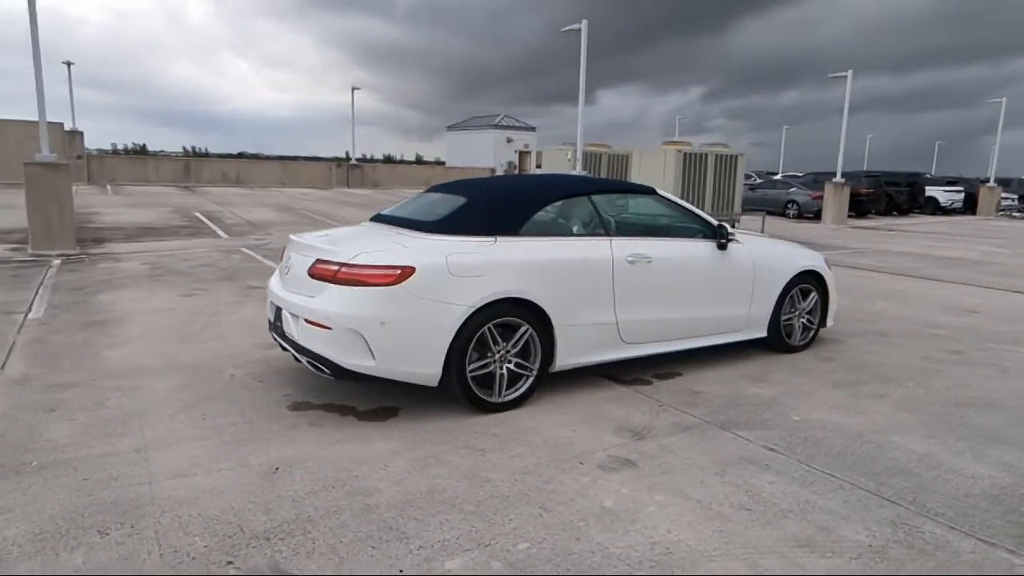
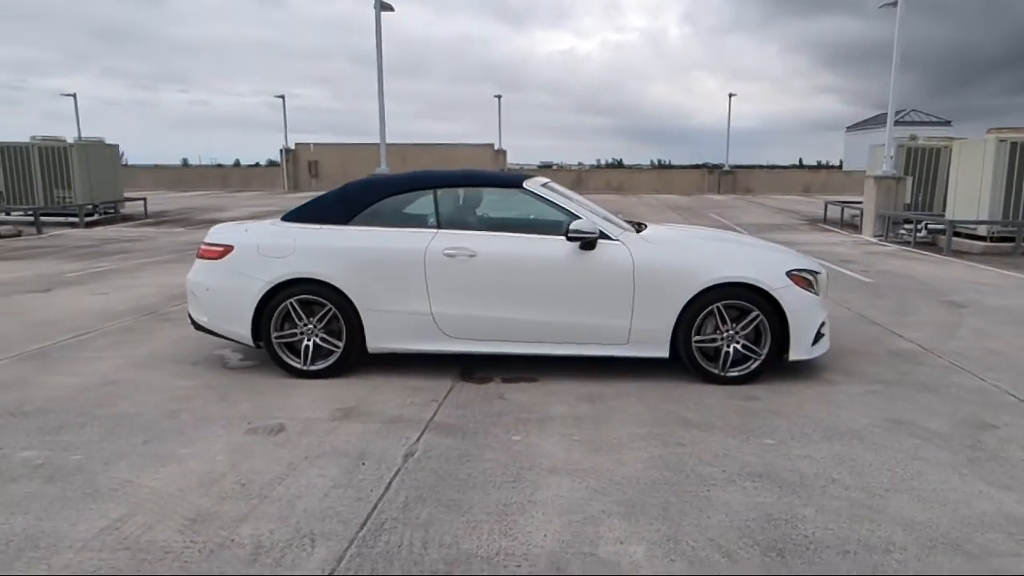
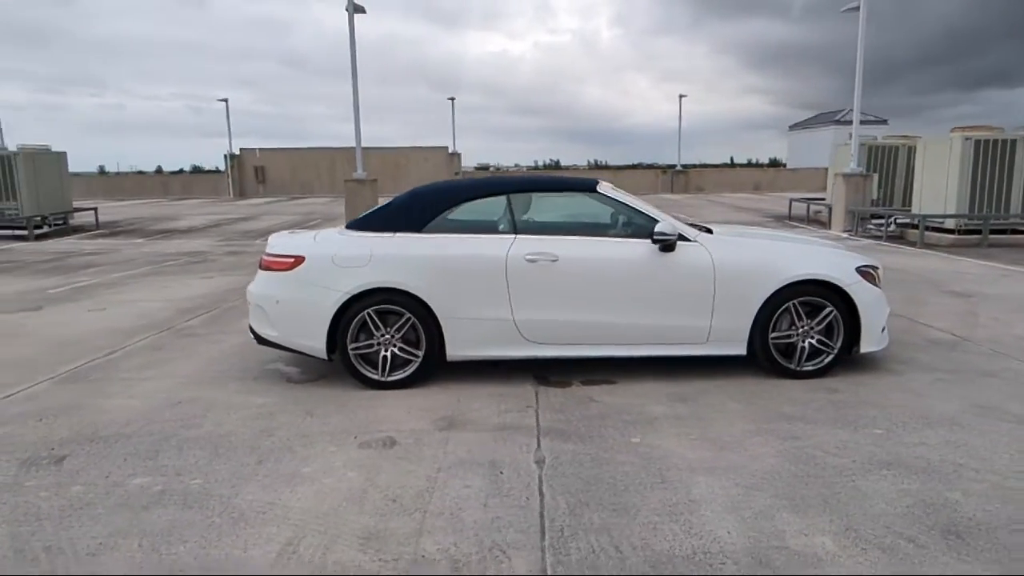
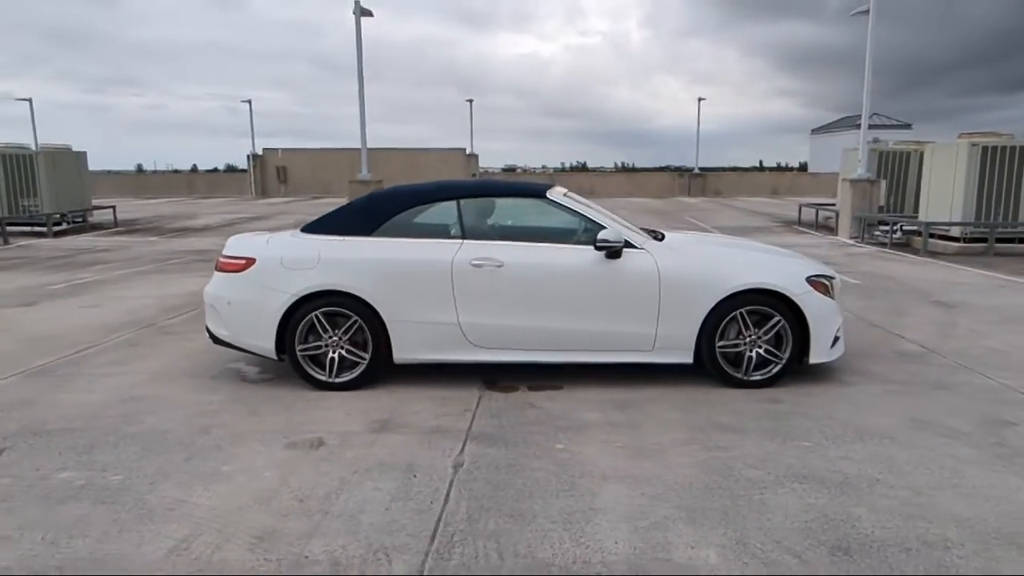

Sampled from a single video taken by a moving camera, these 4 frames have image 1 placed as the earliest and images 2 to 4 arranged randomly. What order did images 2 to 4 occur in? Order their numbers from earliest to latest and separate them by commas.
3, 4, 2
